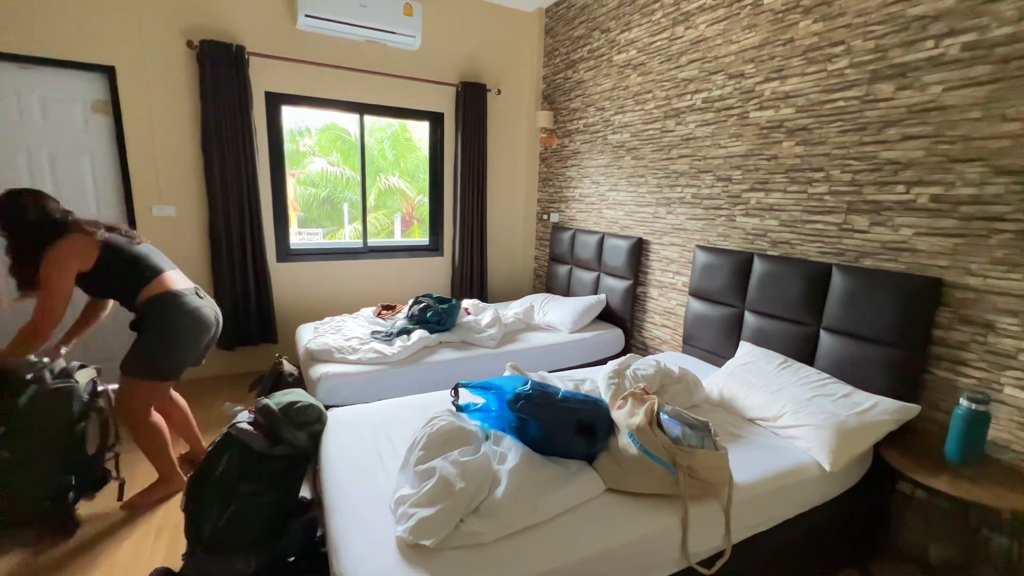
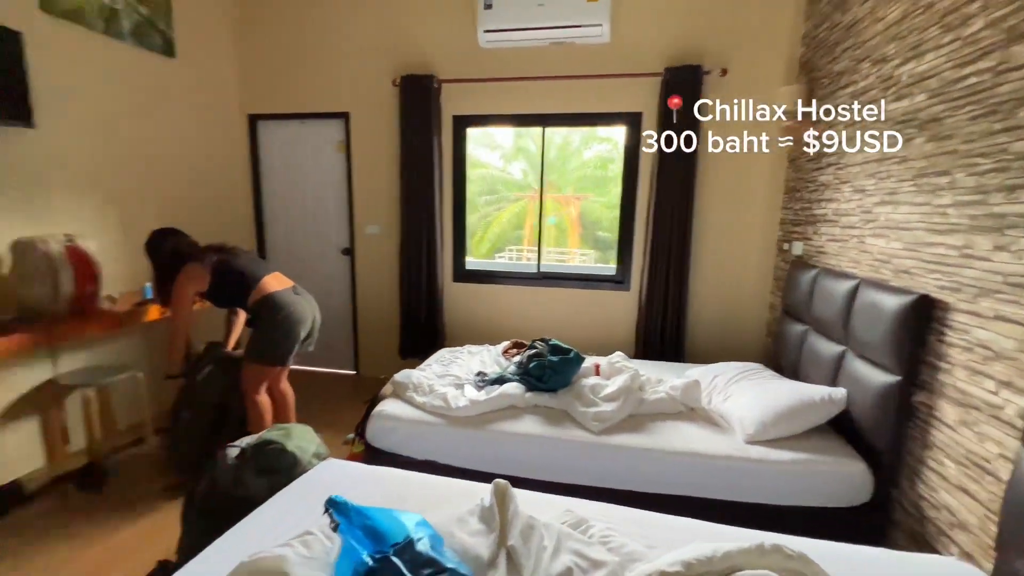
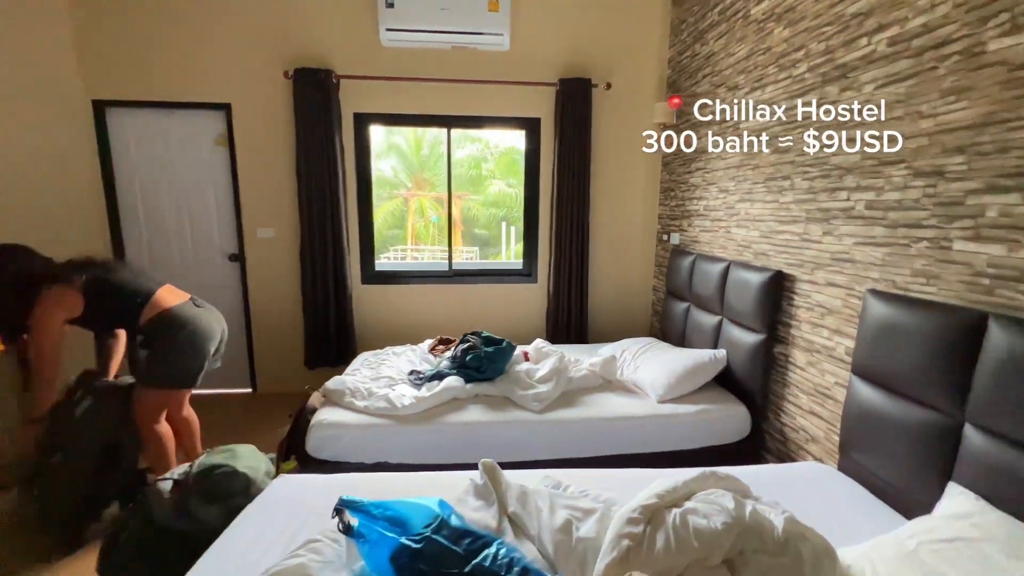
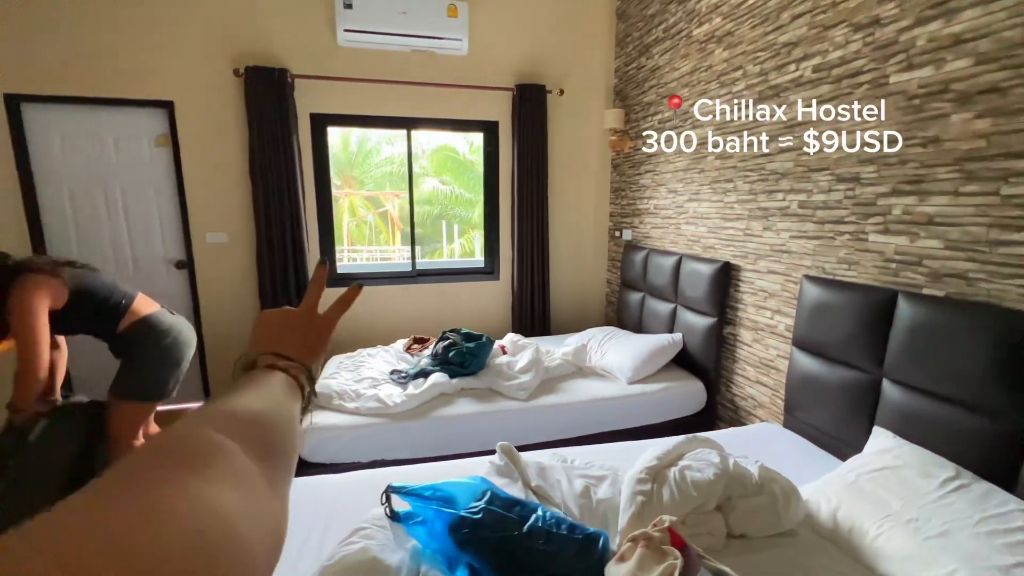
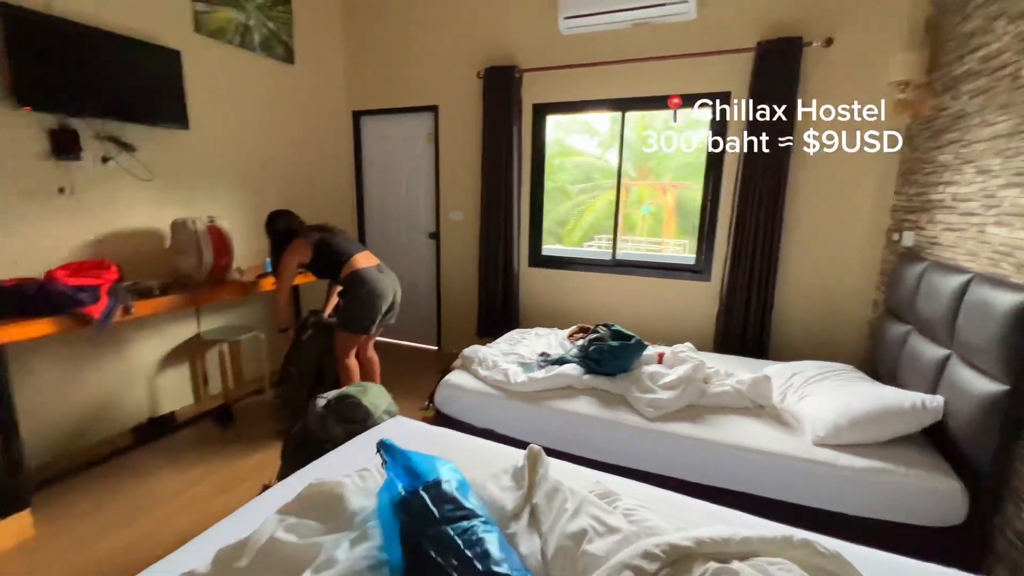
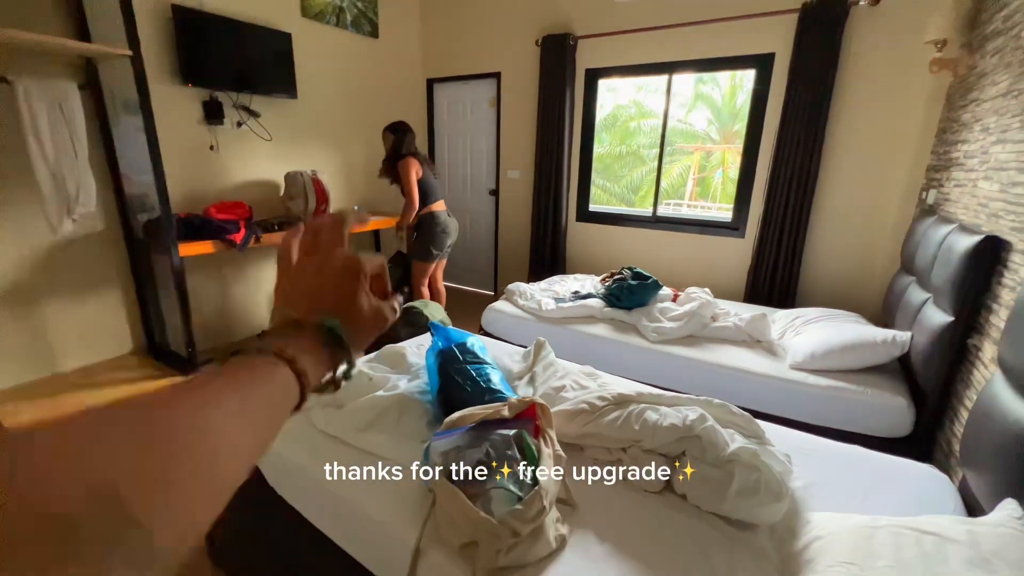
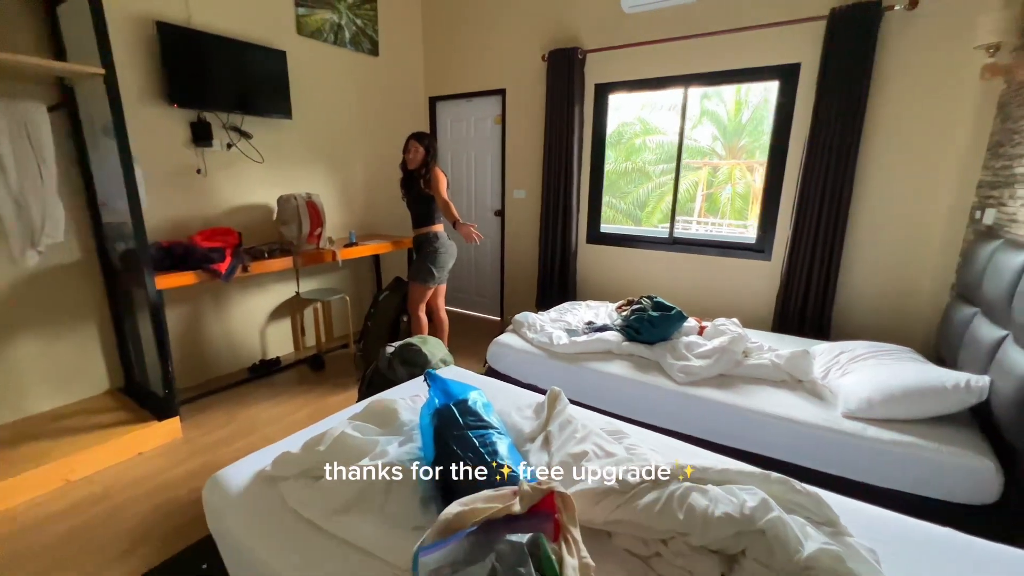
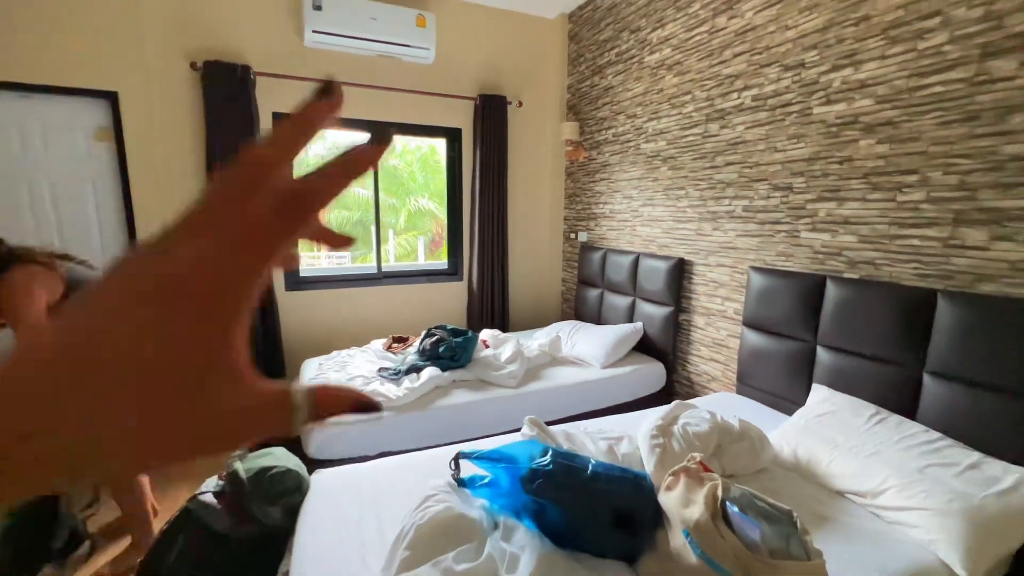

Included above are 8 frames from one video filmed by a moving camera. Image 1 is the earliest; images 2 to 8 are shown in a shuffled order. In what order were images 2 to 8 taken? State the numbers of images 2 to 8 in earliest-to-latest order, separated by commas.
8, 4, 3, 2, 5, 6, 7
